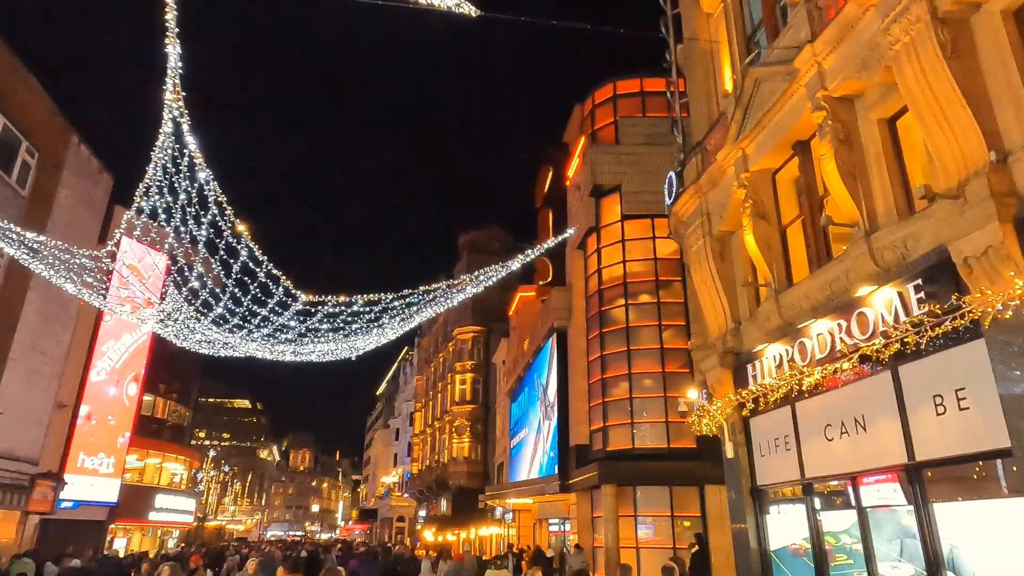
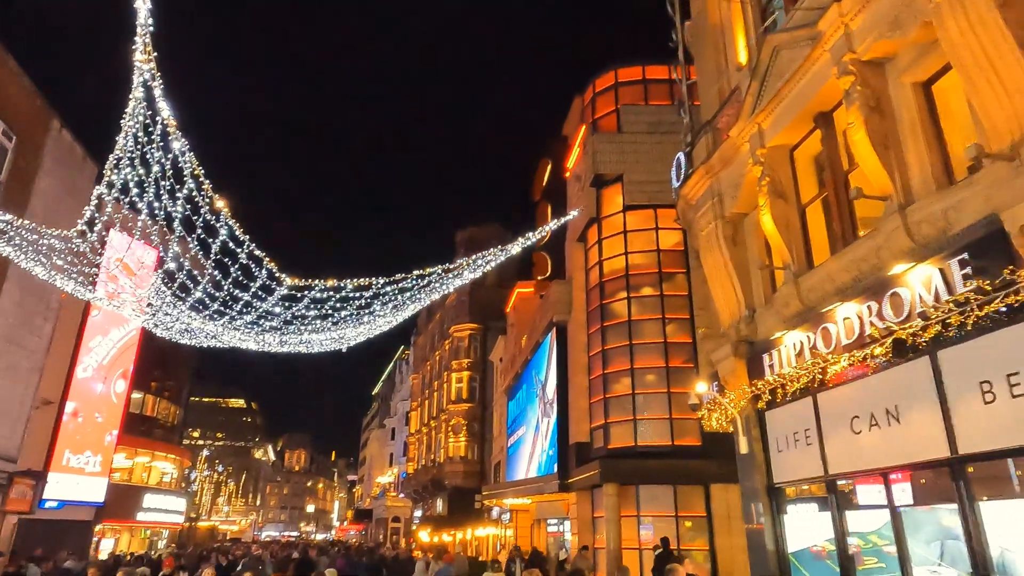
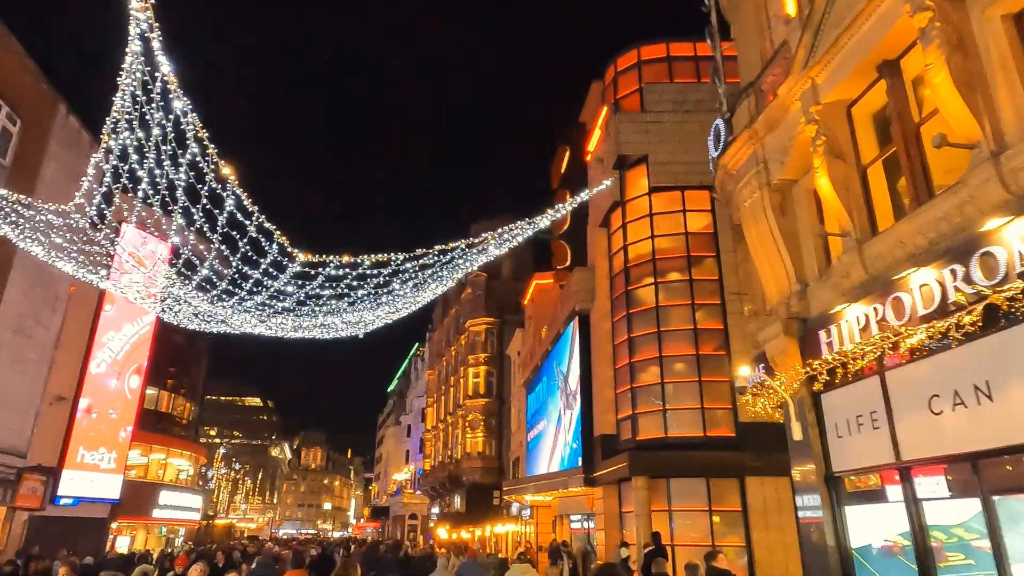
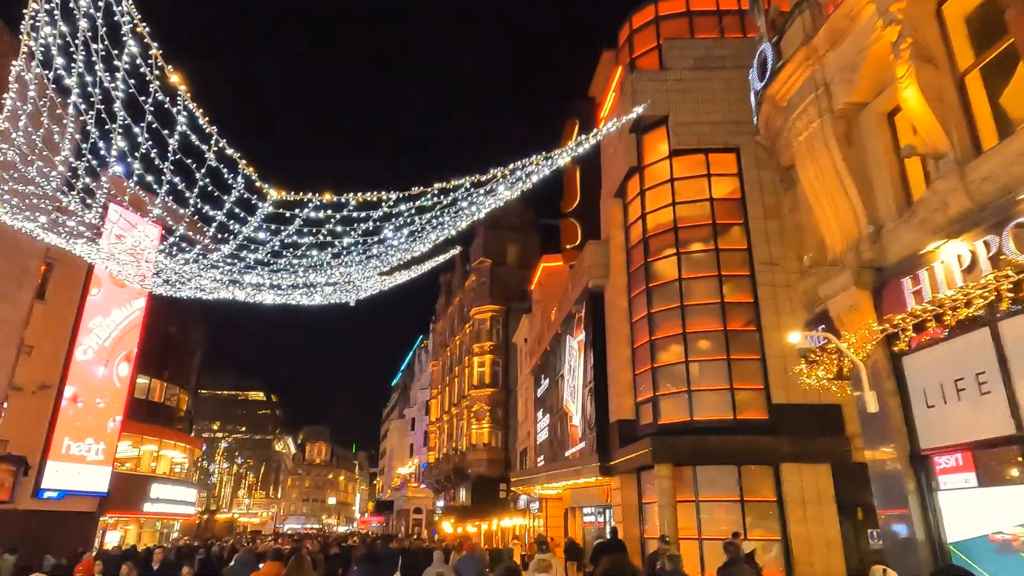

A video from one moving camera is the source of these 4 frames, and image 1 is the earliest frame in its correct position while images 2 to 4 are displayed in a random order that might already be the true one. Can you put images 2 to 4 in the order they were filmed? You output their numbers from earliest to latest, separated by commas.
2, 3, 4
